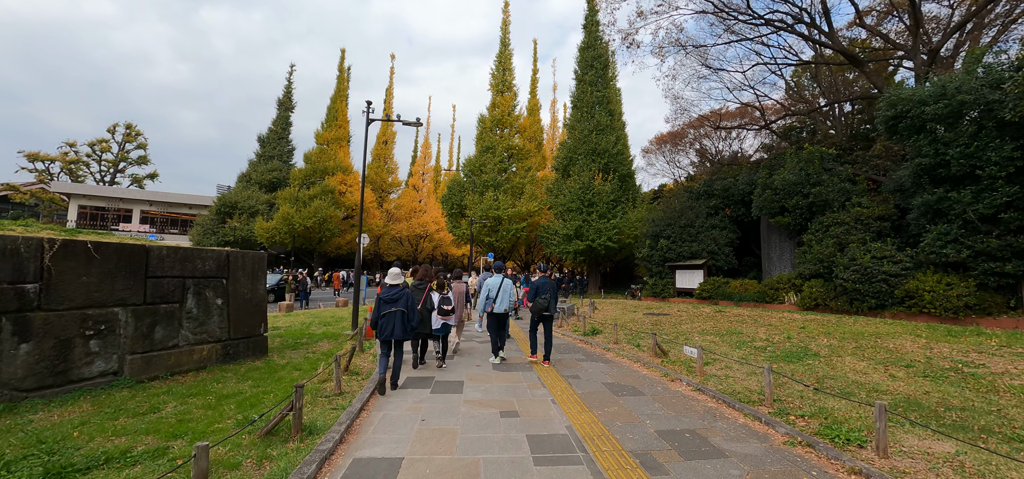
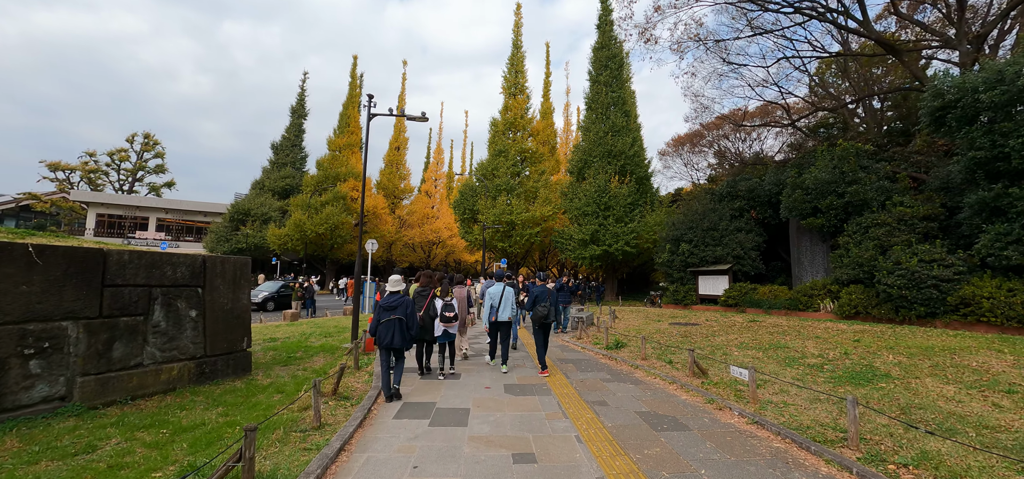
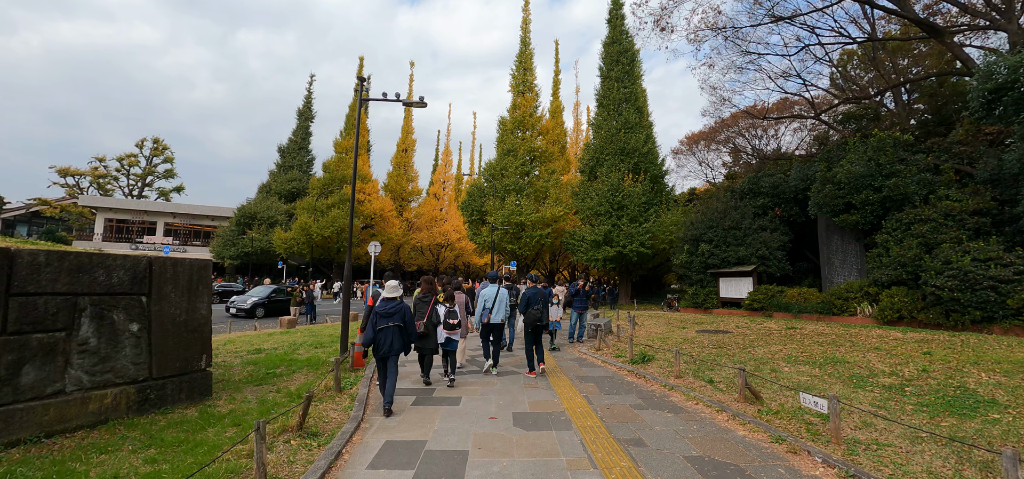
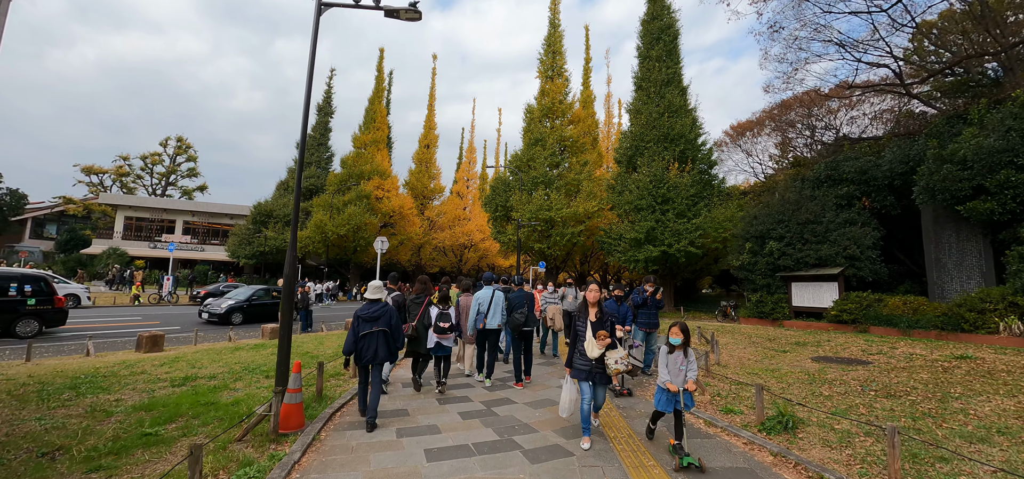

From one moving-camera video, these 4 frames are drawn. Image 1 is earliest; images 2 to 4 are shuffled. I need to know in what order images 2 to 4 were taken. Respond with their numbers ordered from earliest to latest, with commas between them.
2, 3, 4
